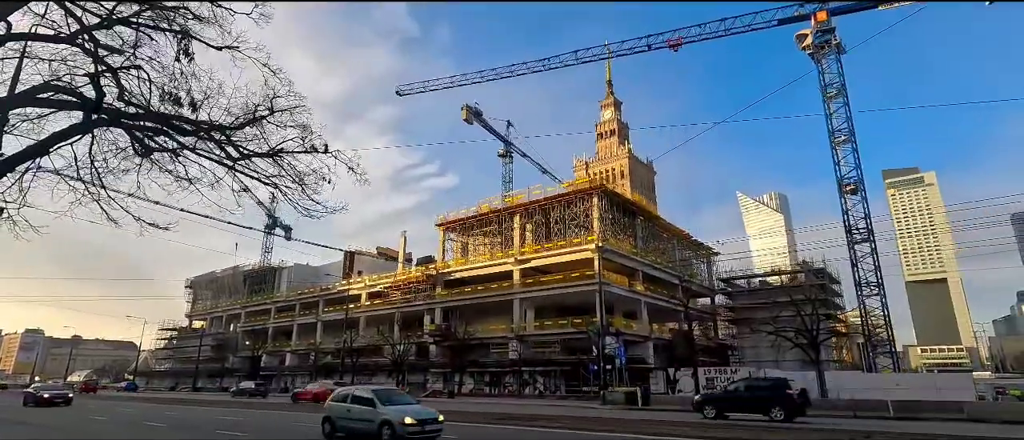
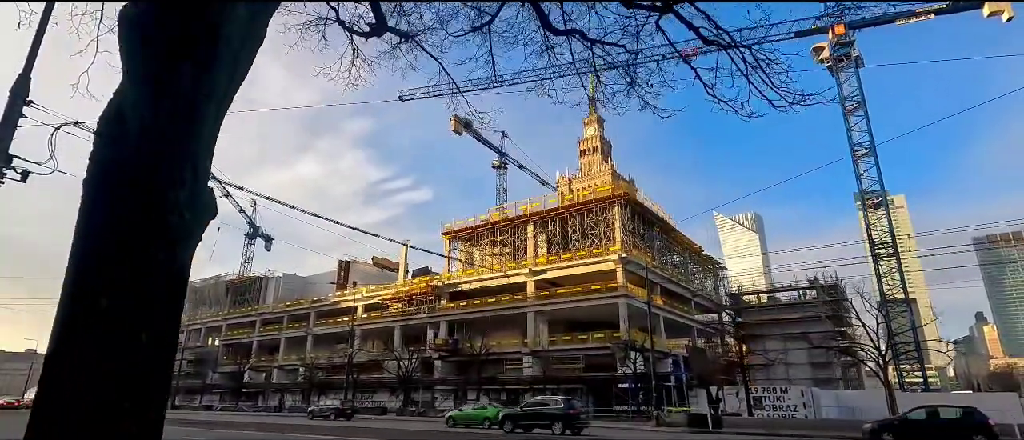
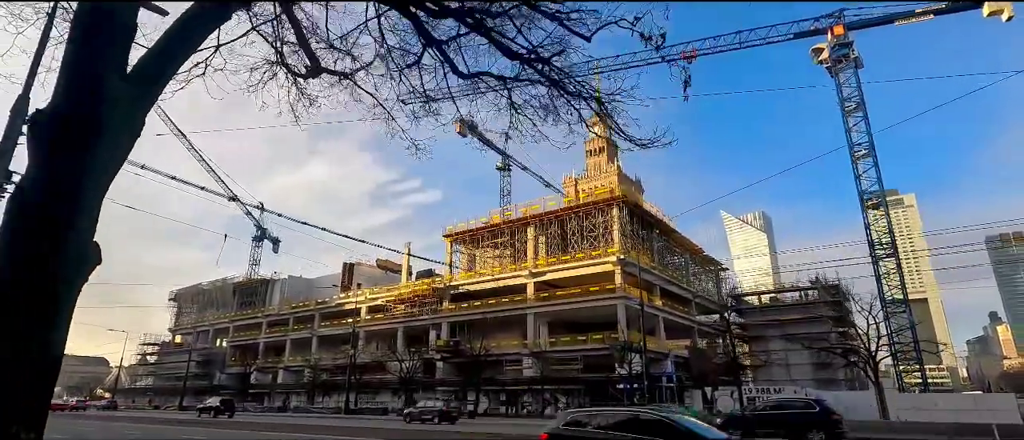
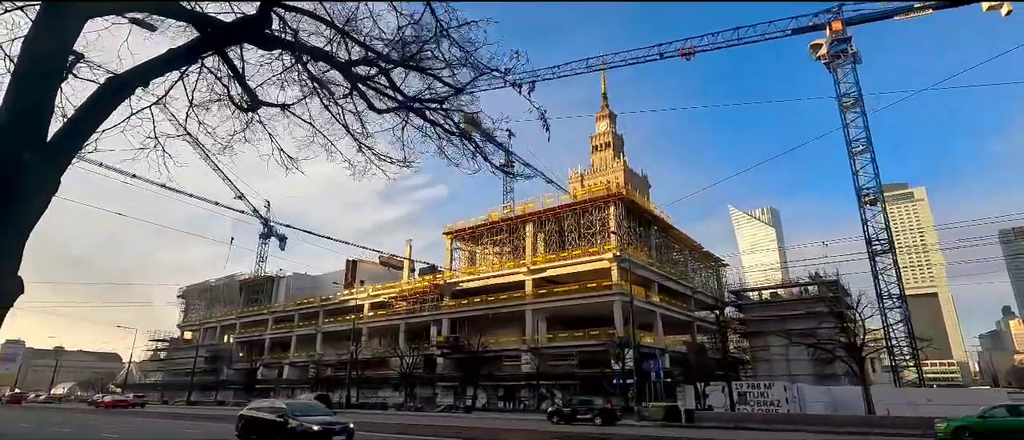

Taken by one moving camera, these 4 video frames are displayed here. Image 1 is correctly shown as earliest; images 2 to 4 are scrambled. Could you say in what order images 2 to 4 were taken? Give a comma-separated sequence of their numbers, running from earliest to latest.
4, 3, 2
